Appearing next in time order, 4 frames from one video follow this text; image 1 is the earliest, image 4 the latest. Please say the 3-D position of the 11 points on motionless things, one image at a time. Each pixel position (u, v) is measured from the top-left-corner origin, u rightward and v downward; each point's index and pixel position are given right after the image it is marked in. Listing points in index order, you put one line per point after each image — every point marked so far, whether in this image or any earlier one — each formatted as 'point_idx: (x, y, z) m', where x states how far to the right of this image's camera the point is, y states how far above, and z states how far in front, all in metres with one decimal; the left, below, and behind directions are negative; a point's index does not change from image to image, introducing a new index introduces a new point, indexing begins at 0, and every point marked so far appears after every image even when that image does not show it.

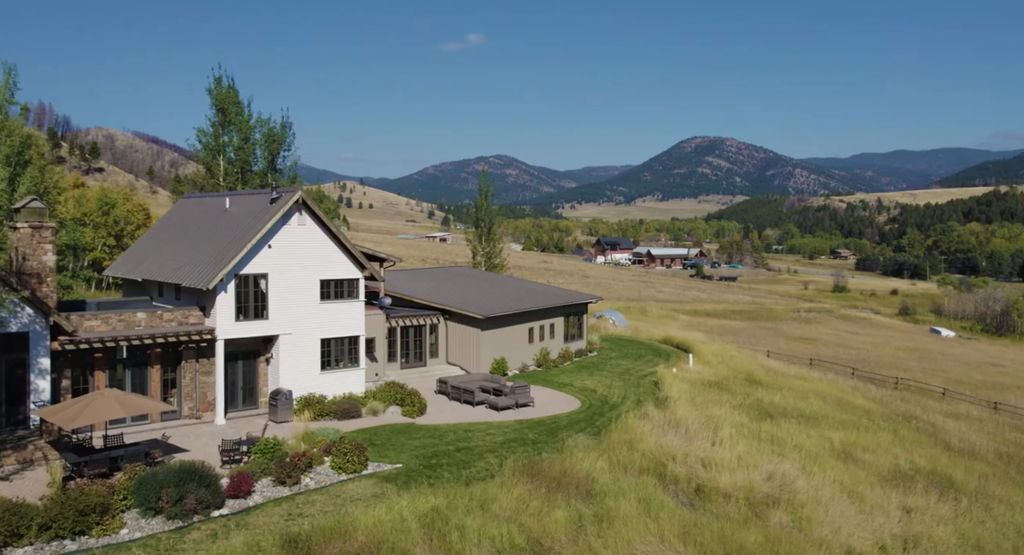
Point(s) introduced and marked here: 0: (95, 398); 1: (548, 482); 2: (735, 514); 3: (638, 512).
0: (-9.6, -2.8, +17.4) m
1: (+0.9, -5.0, +18.5) m
2: (+5.6, -5.9, +18.9) m
3: (+3.0, -5.5, +17.9) m
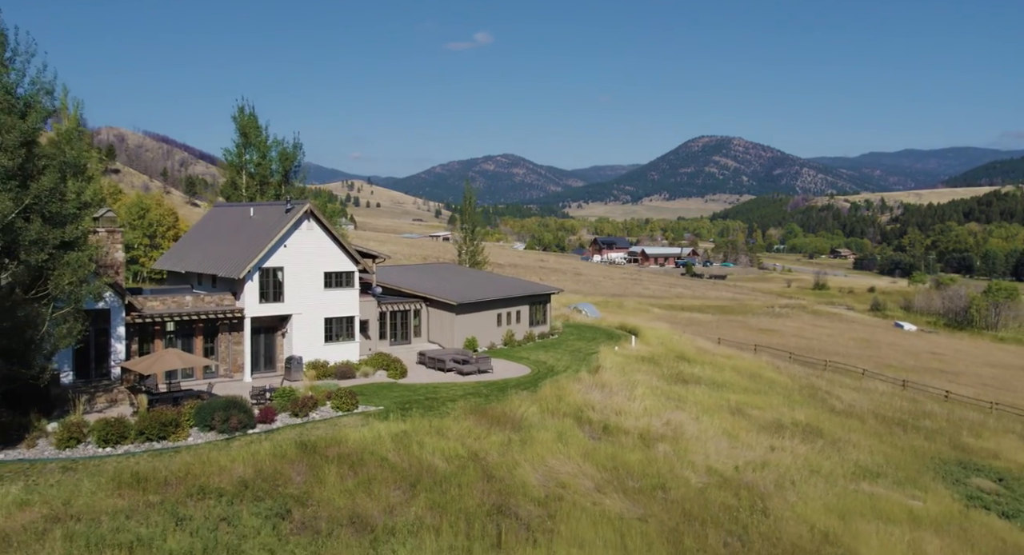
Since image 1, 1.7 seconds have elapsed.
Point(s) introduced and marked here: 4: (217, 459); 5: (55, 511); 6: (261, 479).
0: (-11.3, -2.5, +24.3) m
1: (-0.7, -4.7, +25.3) m
2: (+4.0, -5.6, +25.6) m
3: (+1.4, -5.3, +24.6) m
4: (-7.7, -4.6, +19.6) m
5: (-10.0, -5.1, +16.4) m
6: (-6.4, -5.0, +18.9) m
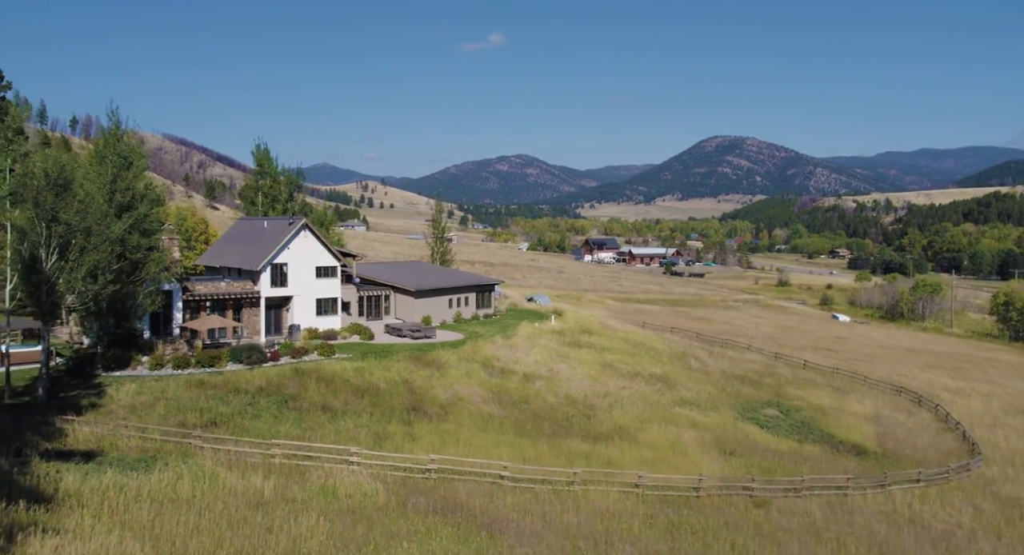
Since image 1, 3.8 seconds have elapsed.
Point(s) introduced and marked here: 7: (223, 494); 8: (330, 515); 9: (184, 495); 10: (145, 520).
0: (-15.2, -2.1, +37.5) m
1: (-4.6, -4.3, +38.3) m
2: (+0.1, -5.2, +38.5) m
3: (-2.5, -4.8, +37.6) m
4: (-11.7, -4.2, +32.7) m
5: (-14.0, -4.6, +29.6) m
6: (-10.4, -4.5, +32.0) m
7: (-7.3, -5.5, +19.0) m
8: (-4.6, -6.0, +19.1) m
9: (-8.1, -5.4, +18.6) m
10: (-8.2, -5.4, +16.8) m
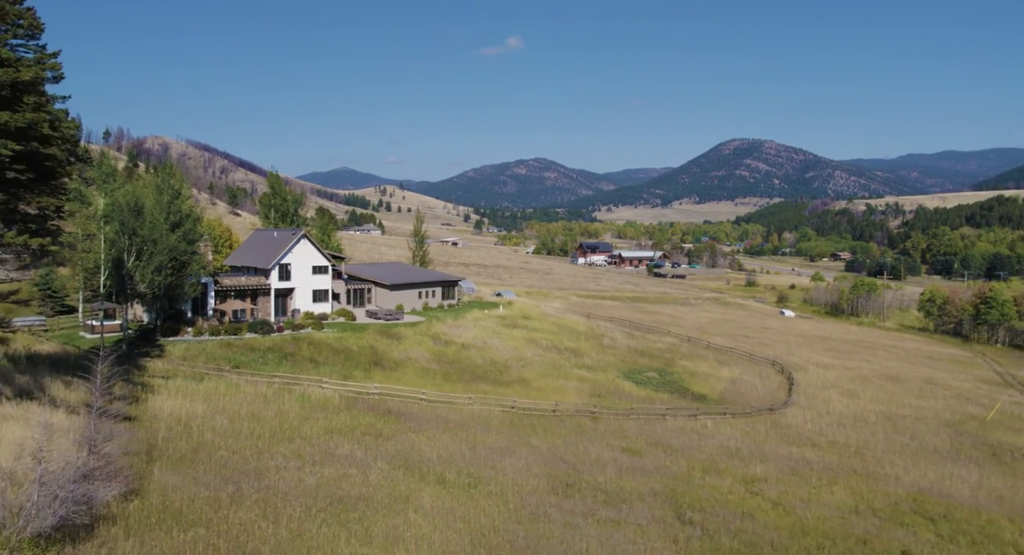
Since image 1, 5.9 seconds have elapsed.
0: (-19.3, -1.8, +52.1) m
1: (-8.8, -4.0, +52.6) m
2: (-4.1, -4.9, +52.7) m
3: (-6.7, -4.5, +51.8) m
4: (-16.0, -3.8, +47.2) m
5: (-18.4, -4.3, +44.1) m
6: (-14.7, -4.2, +46.4) m
7: (-12.0, -5.1, +33.4) m
8: (-9.3, -5.6, +33.4) m
9: (-12.8, -5.0, +33.0) m
10: (-12.9, -5.0, +31.2) m
